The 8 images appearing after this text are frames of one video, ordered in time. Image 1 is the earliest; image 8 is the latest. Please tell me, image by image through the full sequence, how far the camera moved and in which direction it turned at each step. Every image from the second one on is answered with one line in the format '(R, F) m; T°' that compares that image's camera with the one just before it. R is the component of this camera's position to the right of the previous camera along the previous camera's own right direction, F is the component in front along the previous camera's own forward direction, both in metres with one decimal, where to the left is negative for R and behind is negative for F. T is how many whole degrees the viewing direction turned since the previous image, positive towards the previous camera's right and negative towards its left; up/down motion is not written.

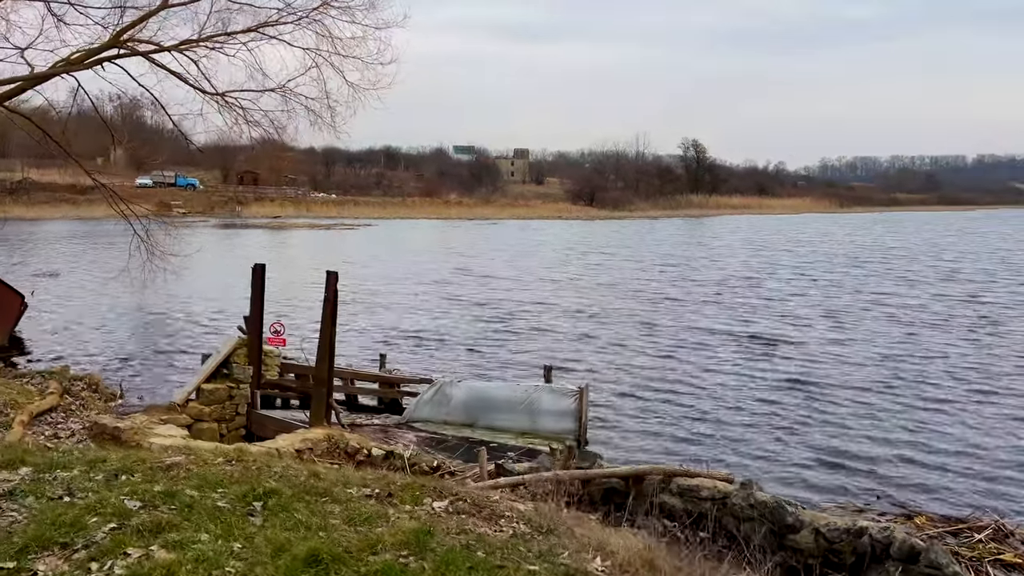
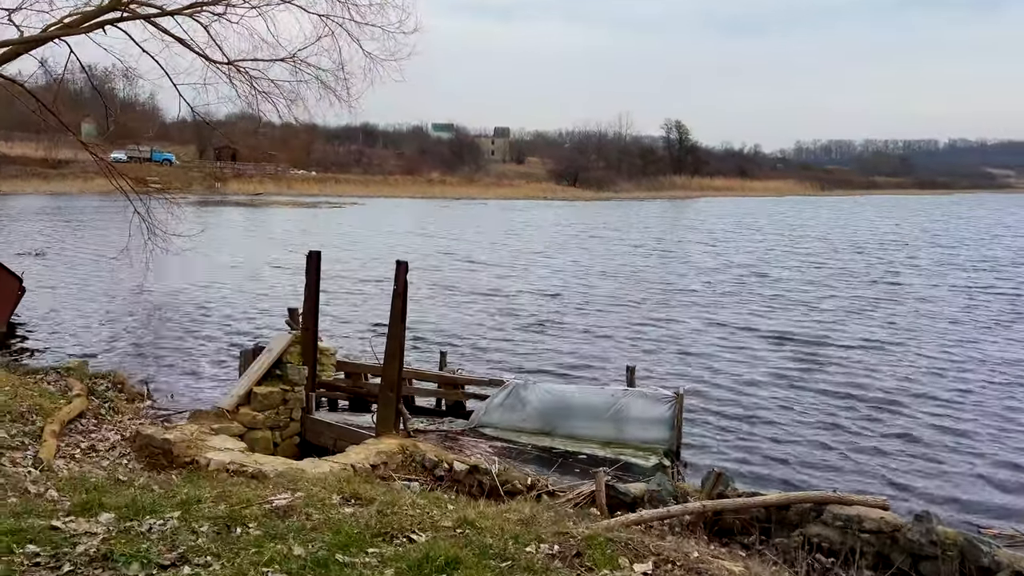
(-1.5, +1.3) m; +2°
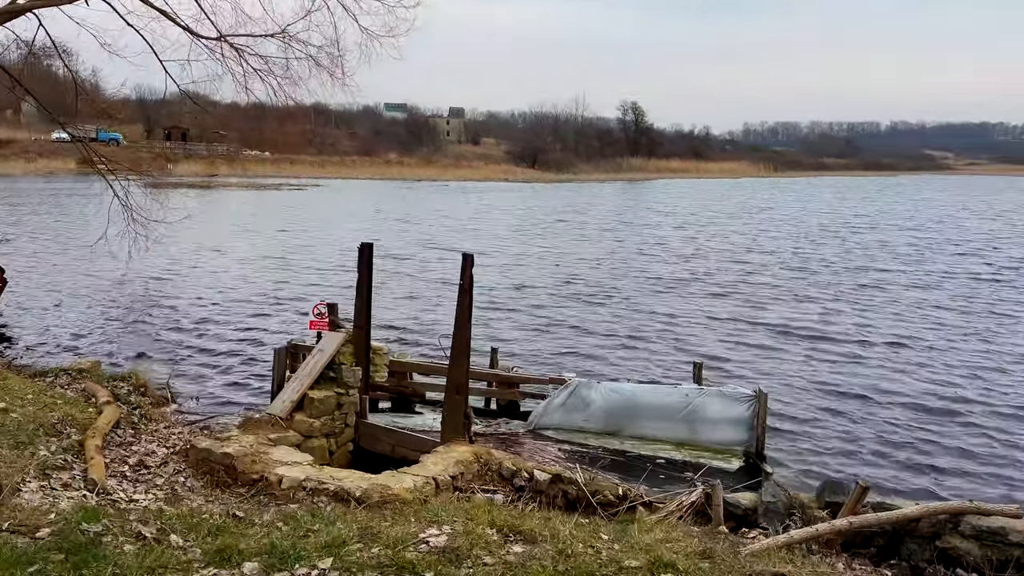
(-1.4, +0.7) m; +3°
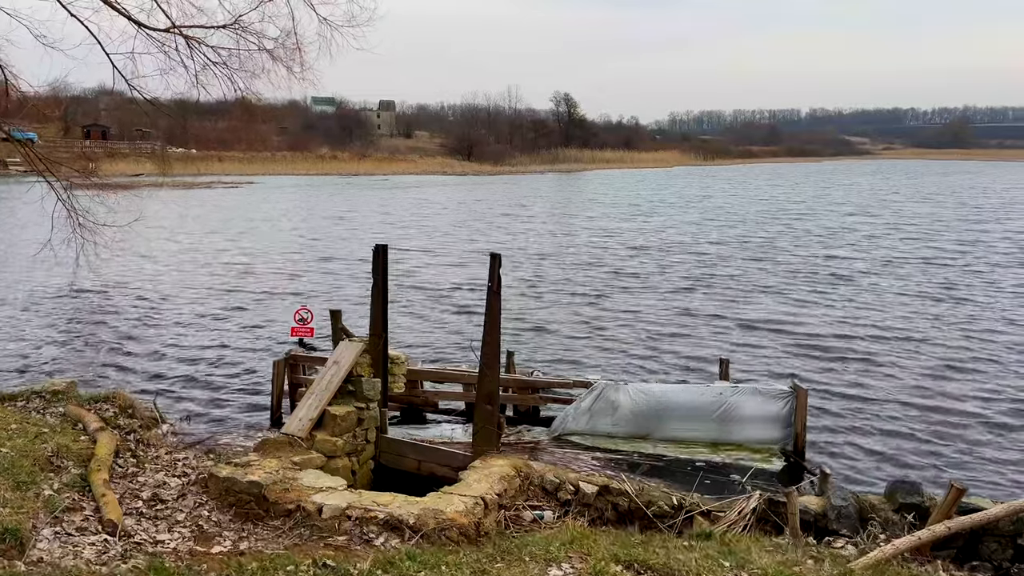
(-1.1, +0.6) m; +4°
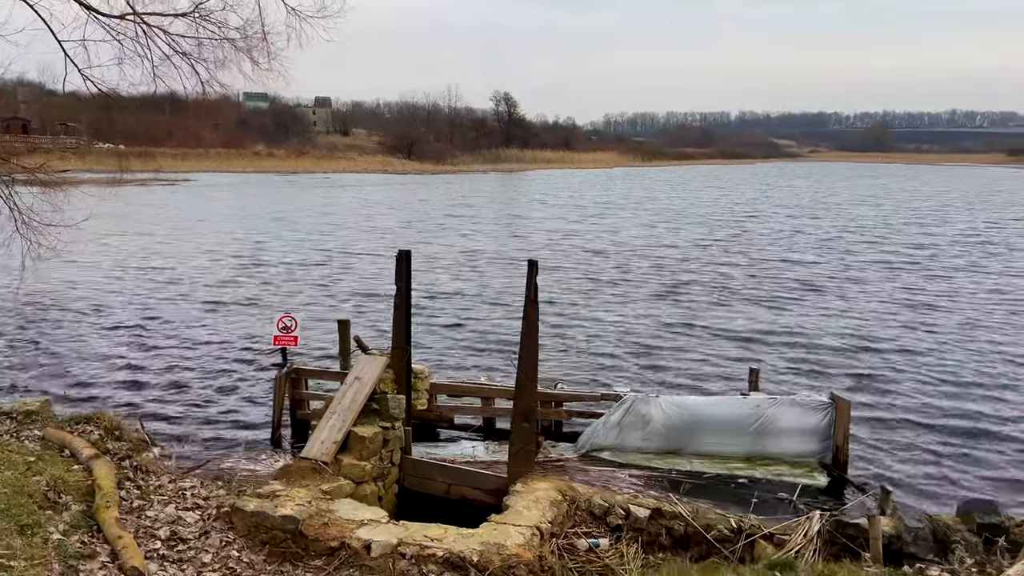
(-1.0, +0.7) m; +4°
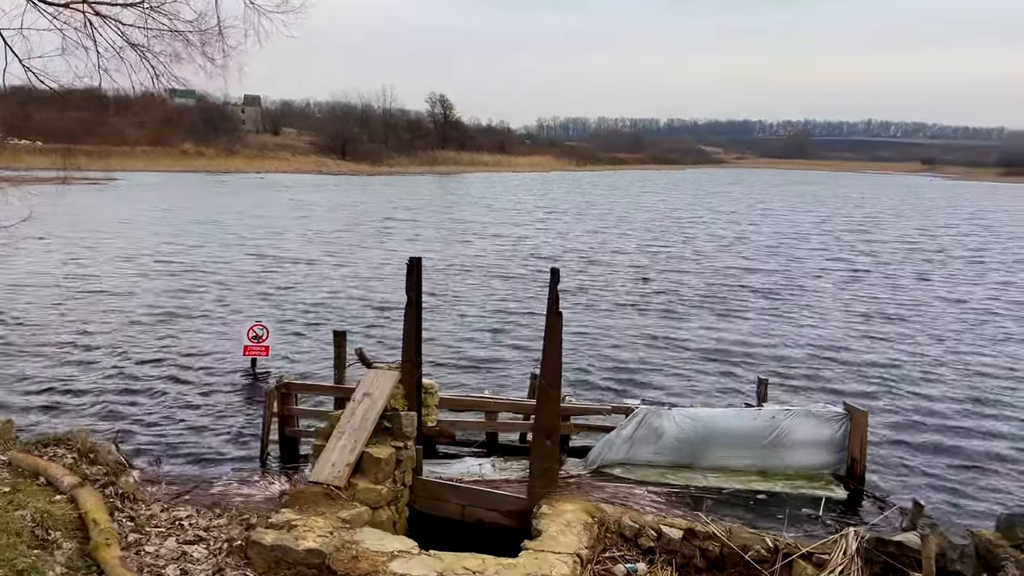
(-0.9, +0.5) m; +5°
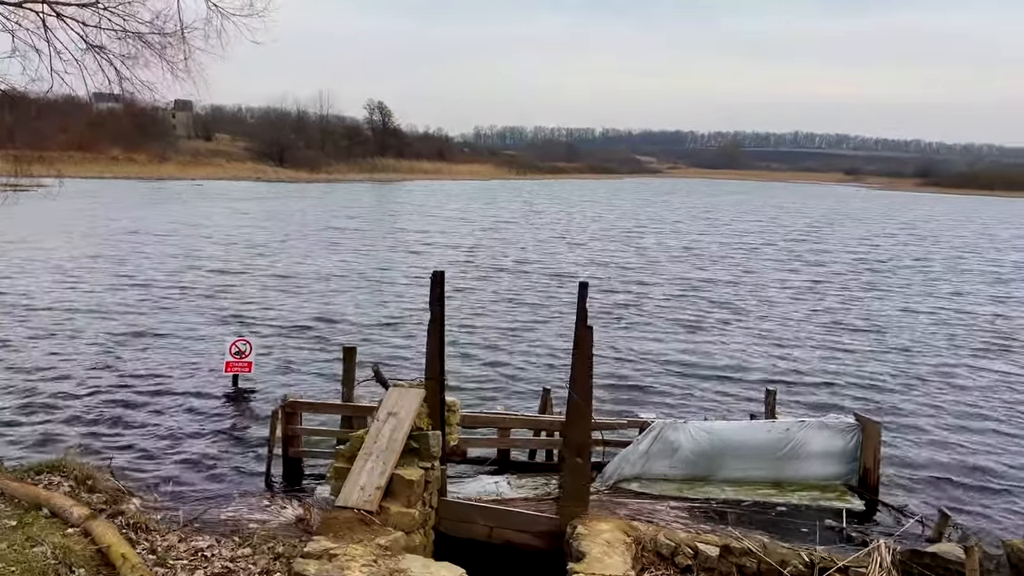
(-0.9, +0.2) m; +4°
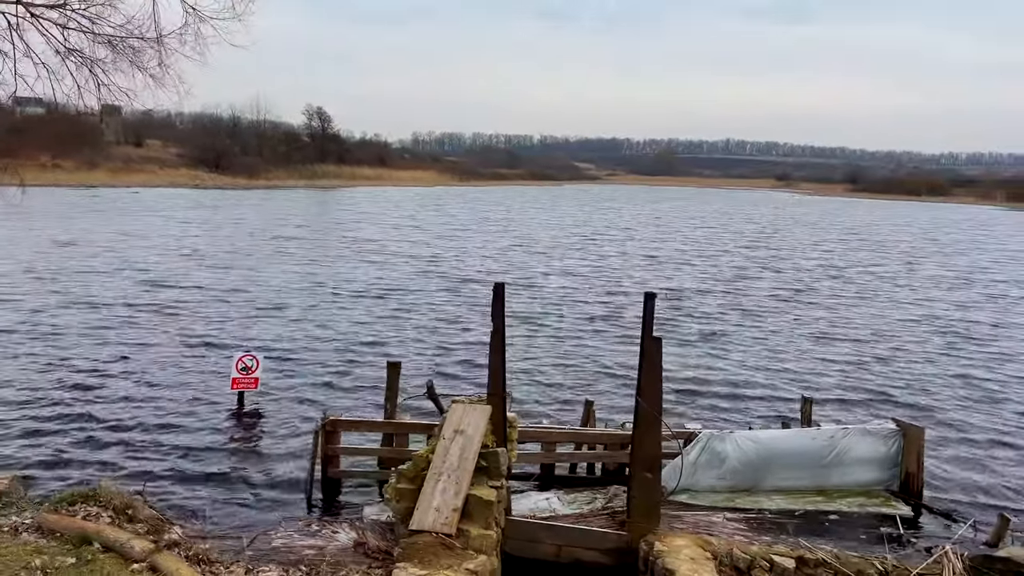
(-1.2, +0.2) m; +4°
